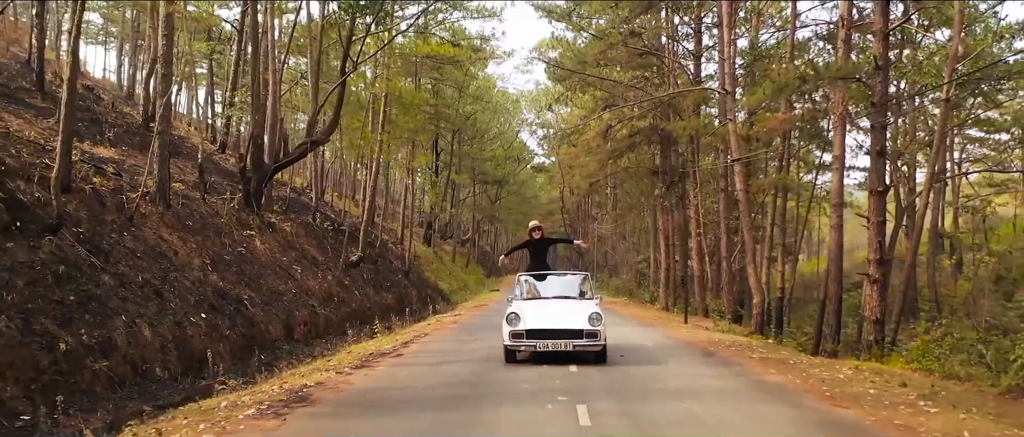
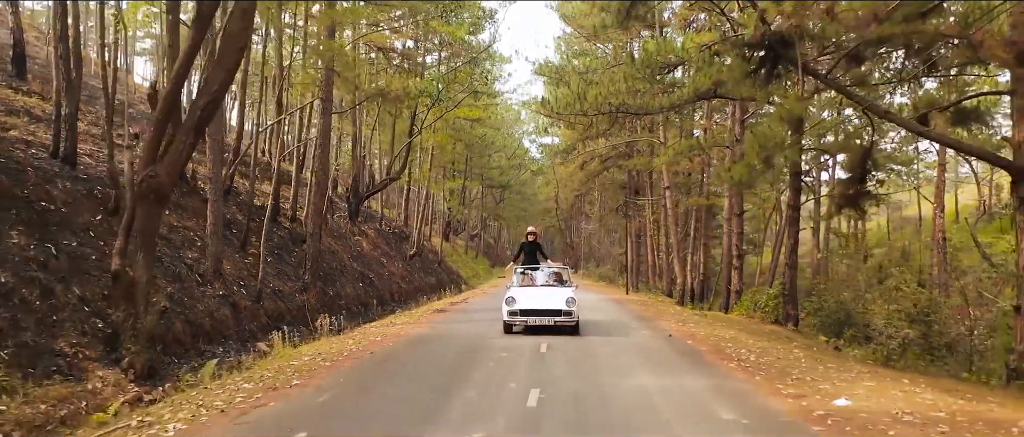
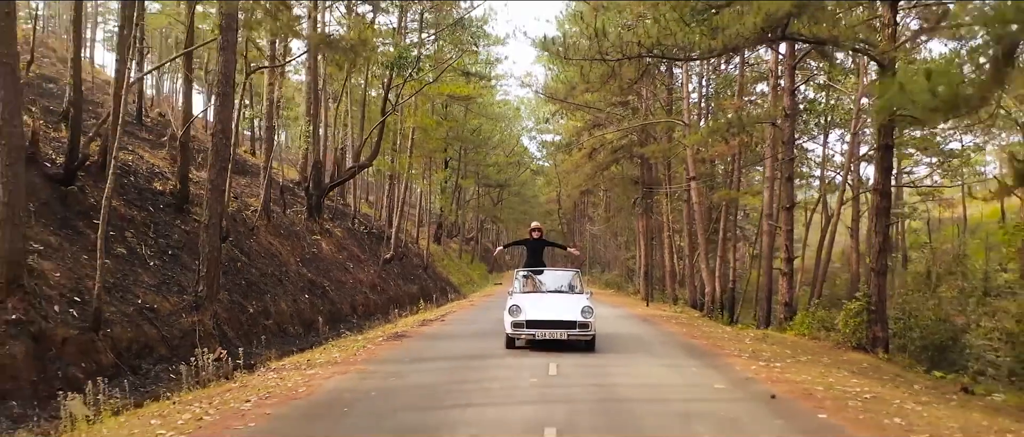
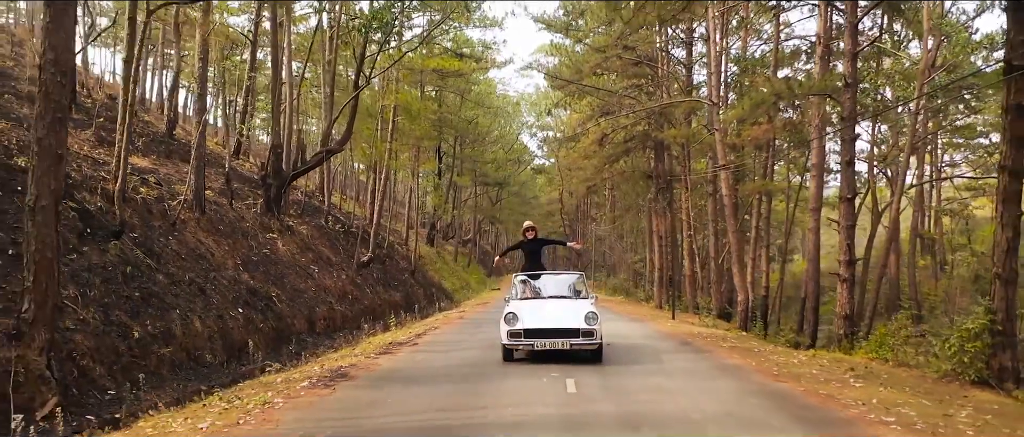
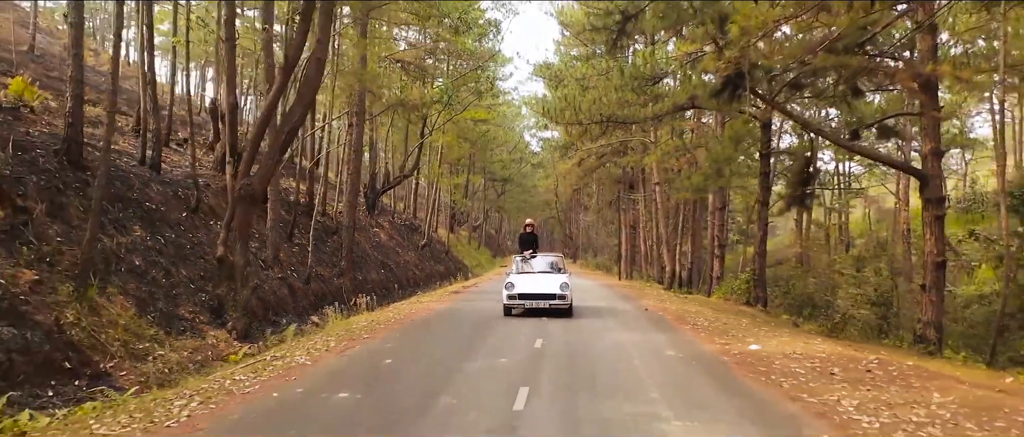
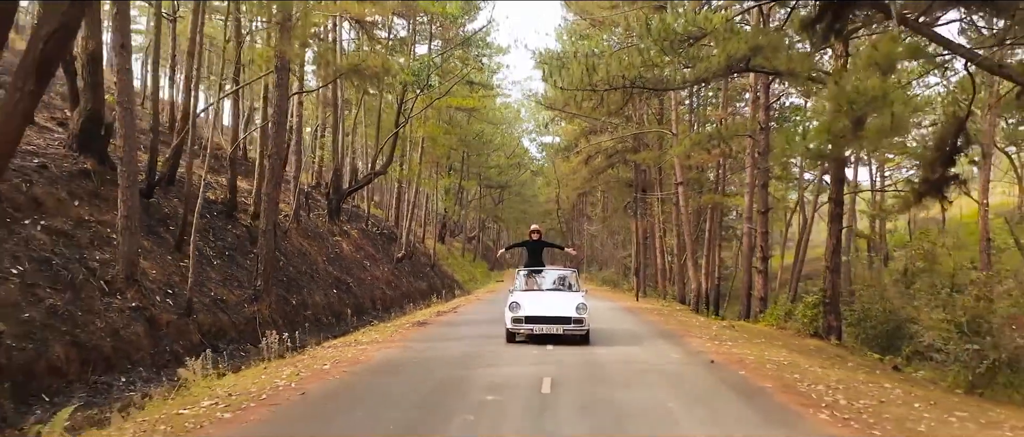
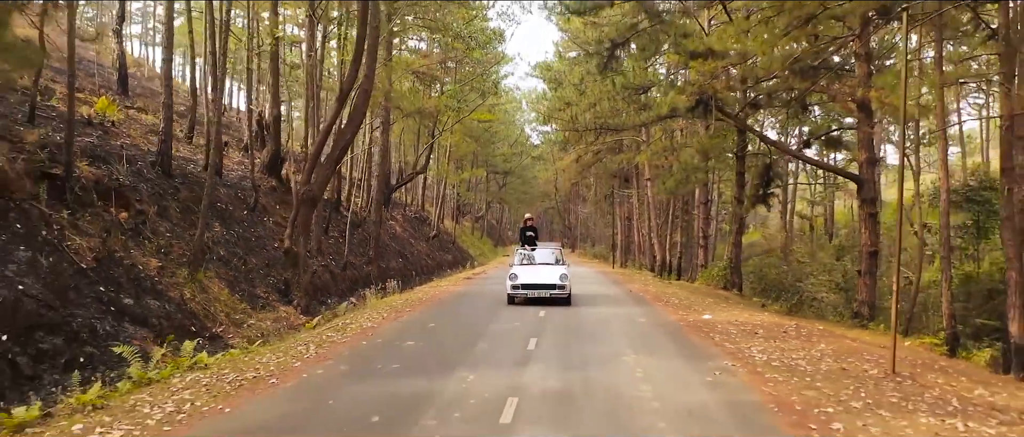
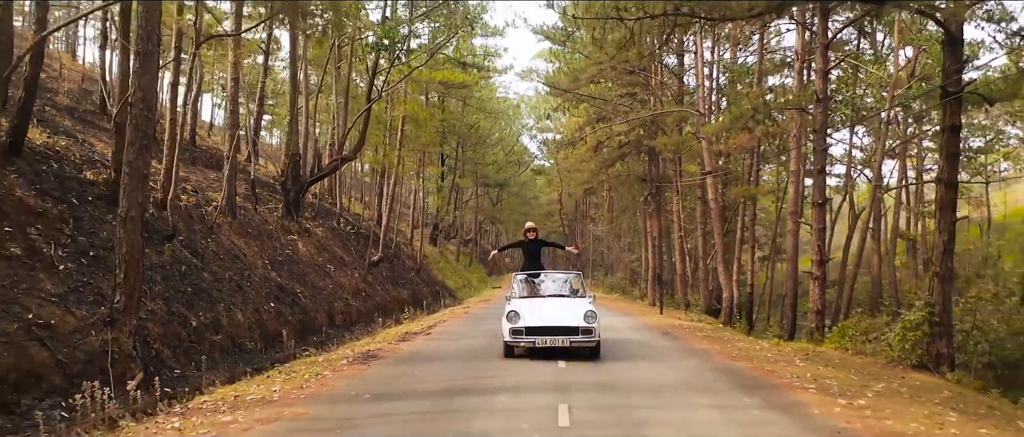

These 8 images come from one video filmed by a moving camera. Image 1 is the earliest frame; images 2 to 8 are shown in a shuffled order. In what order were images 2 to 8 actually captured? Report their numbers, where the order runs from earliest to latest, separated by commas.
4, 8, 3, 6, 2, 5, 7
